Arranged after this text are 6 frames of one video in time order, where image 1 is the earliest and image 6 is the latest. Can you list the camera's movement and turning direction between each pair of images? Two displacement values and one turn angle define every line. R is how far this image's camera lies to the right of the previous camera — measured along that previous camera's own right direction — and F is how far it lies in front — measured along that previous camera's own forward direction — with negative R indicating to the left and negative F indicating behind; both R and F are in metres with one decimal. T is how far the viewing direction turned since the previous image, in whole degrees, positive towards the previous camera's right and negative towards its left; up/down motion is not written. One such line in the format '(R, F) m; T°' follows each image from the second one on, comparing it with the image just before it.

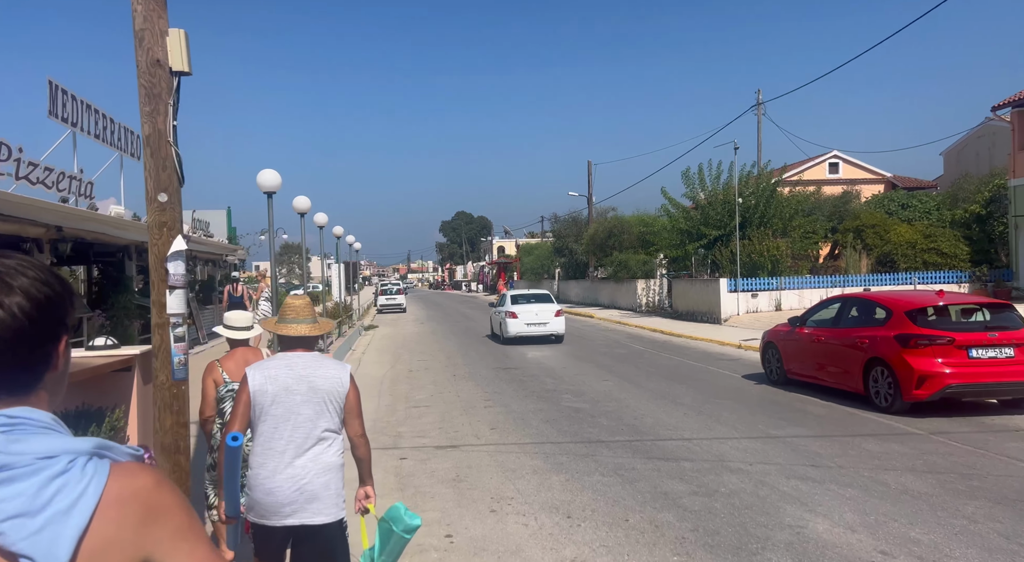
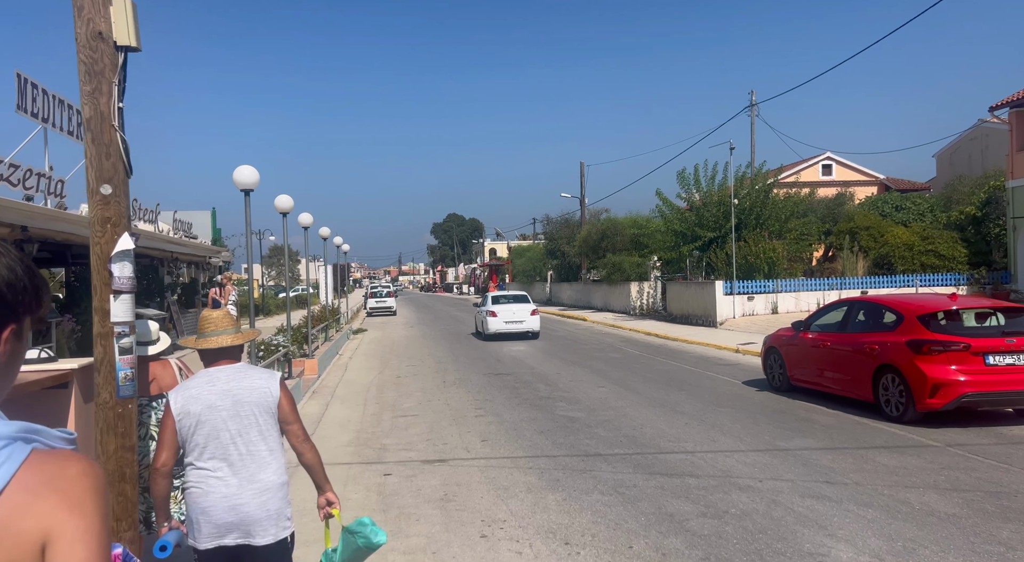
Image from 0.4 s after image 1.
(0.0, +0.5) m; +1°
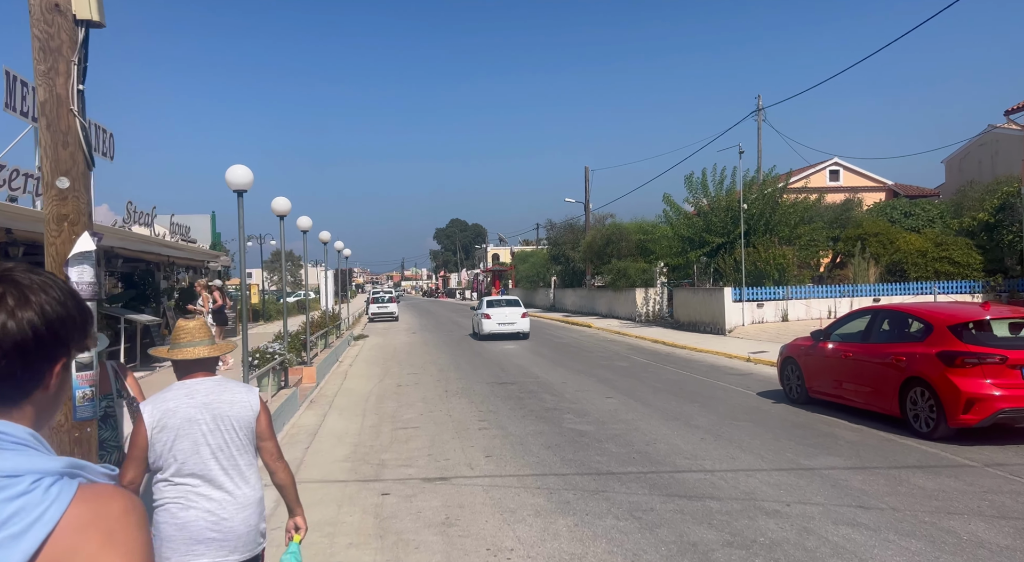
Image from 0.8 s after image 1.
(0.0, +0.5) m; 0°
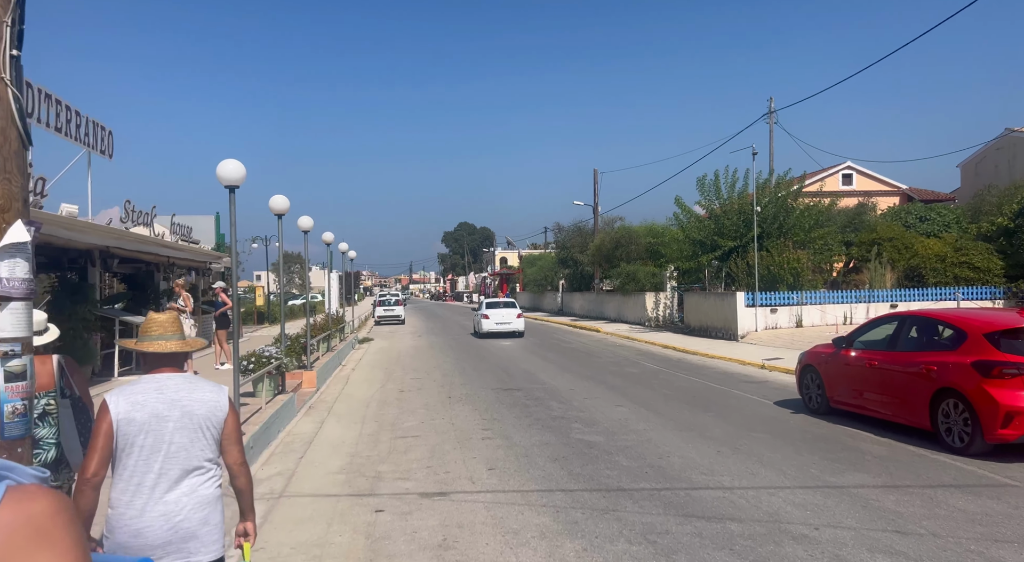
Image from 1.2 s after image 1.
(0.0, +0.5) m; -1°
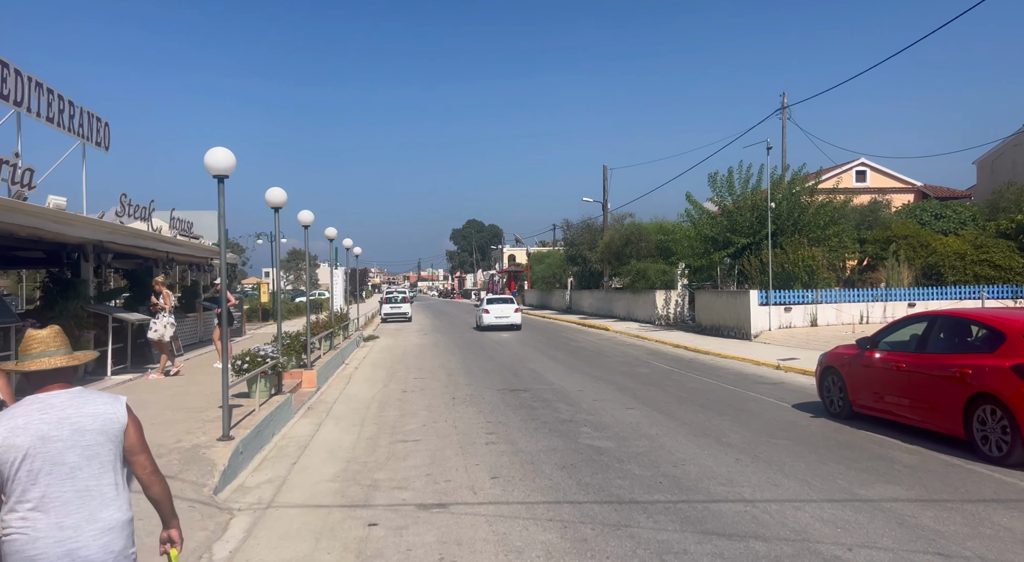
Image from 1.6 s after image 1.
(0.0, +0.5) m; -1°
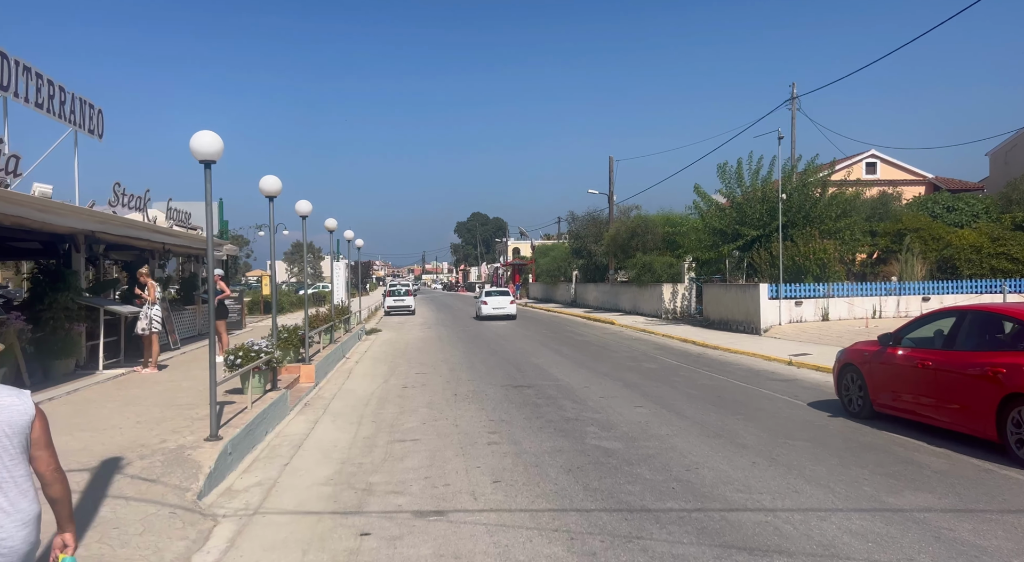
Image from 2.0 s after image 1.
(0.0, +0.4) m; 0°
